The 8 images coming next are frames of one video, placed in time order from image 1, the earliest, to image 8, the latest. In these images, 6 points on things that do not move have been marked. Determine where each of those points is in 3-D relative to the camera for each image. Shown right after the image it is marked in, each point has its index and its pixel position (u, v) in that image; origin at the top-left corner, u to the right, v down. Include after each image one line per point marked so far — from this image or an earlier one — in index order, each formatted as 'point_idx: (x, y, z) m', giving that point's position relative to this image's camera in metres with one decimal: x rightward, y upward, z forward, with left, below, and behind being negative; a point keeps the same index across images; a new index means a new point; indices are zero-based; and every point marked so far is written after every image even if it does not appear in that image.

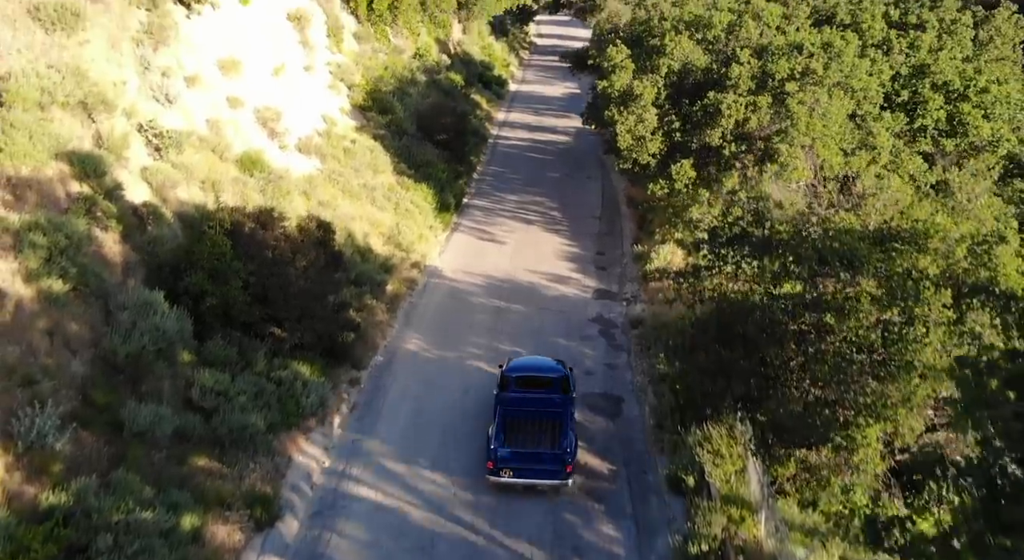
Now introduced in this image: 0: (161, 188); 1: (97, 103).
0: (-7.6, +2.0, +18.5) m
1: (-8.7, +3.6, +17.9) m
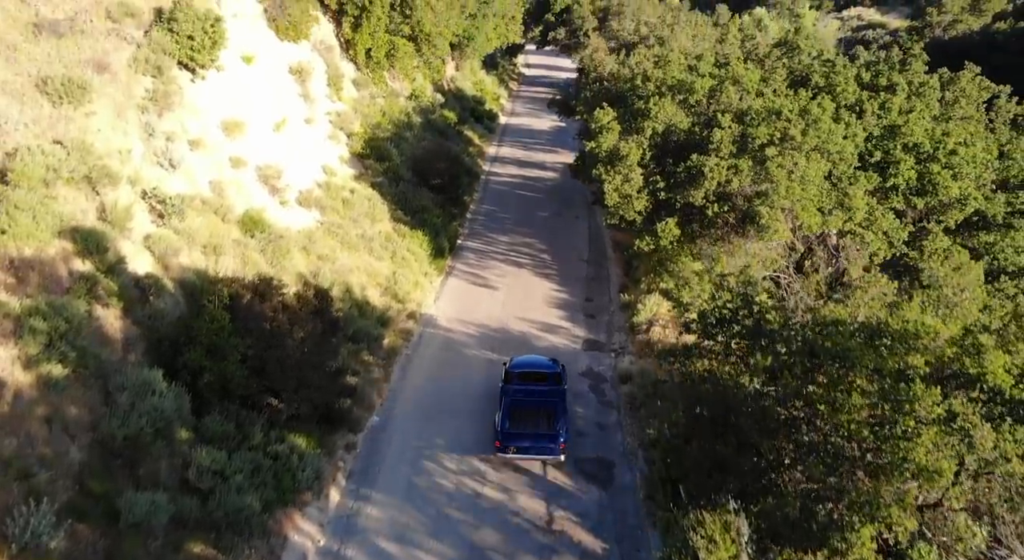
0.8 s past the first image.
0: (-7.7, +0.5, +18.7) m
1: (-8.7, +2.2, +18.2) m
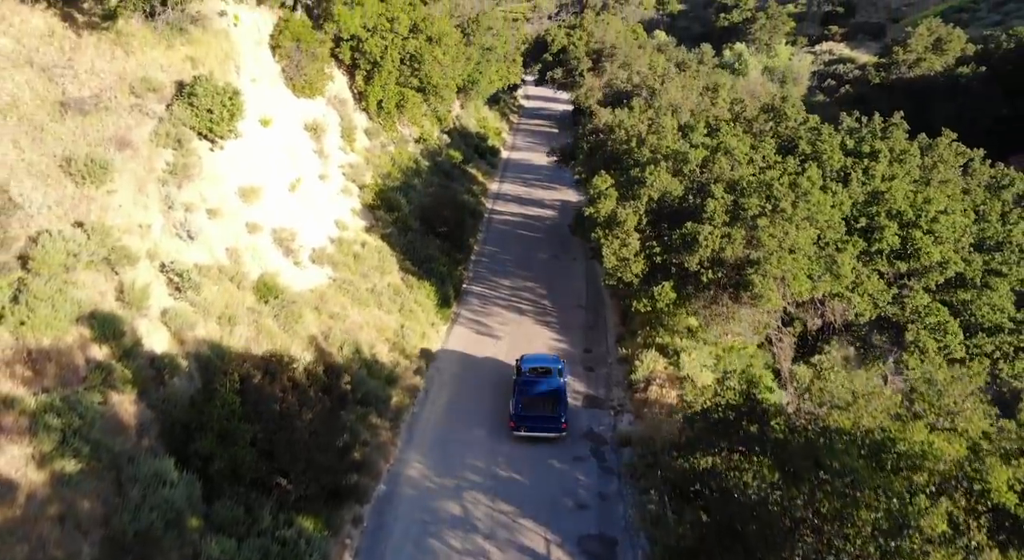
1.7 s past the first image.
0: (-7.5, -1.2, +19.1) m
1: (-8.6, +0.5, +18.6) m
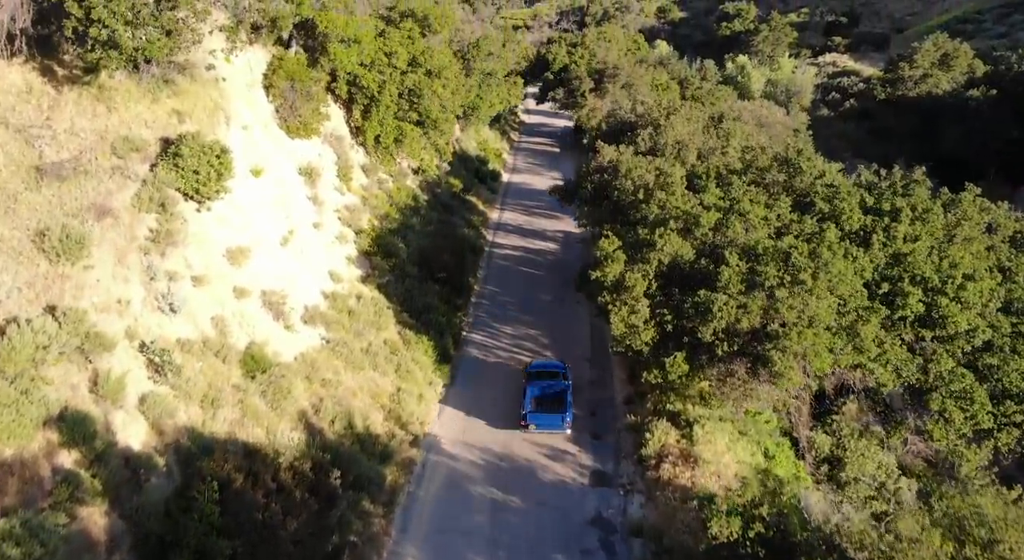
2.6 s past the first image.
0: (-7.4, -3.0, +17.9) m
1: (-8.5, -1.3, +17.4) m
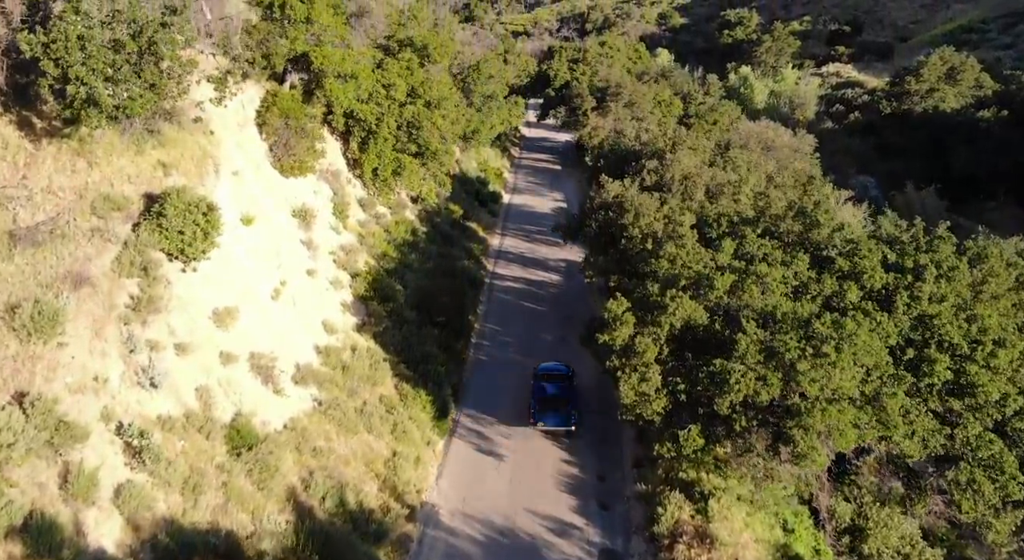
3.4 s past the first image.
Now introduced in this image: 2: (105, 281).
0: (-7.3, -4.6, +16.6) m
1: (-8.4, -2.9, +16.2) m
2: (-9.3, 0.0, +19.6) m
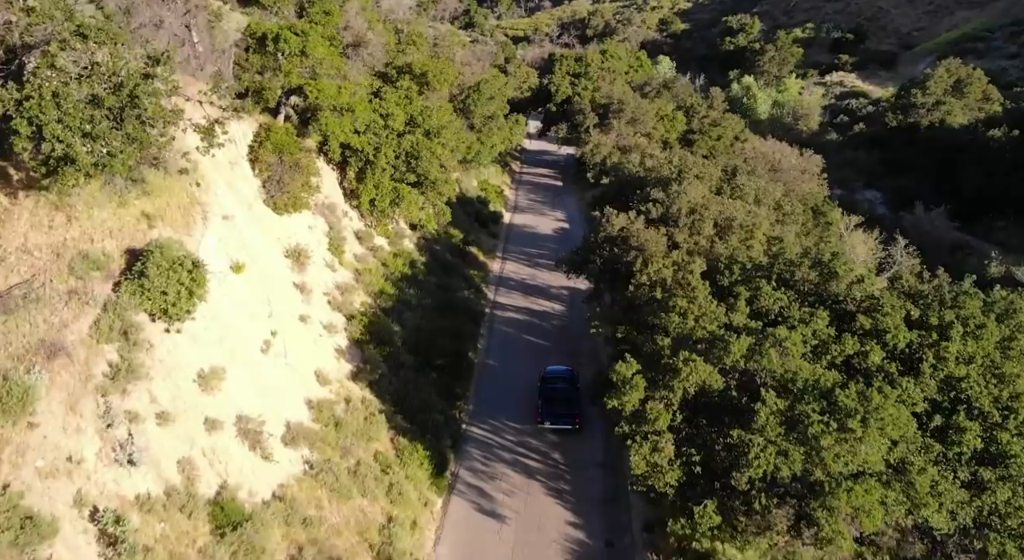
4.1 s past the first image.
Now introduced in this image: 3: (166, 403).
0: (-7.3, -6.1, +15.4) m
1: (-8.4, -4.4, +15.0) m
2: (-9.3, -1.5, +18.4) m
3: (-8.0, -2.8, +19.7) m
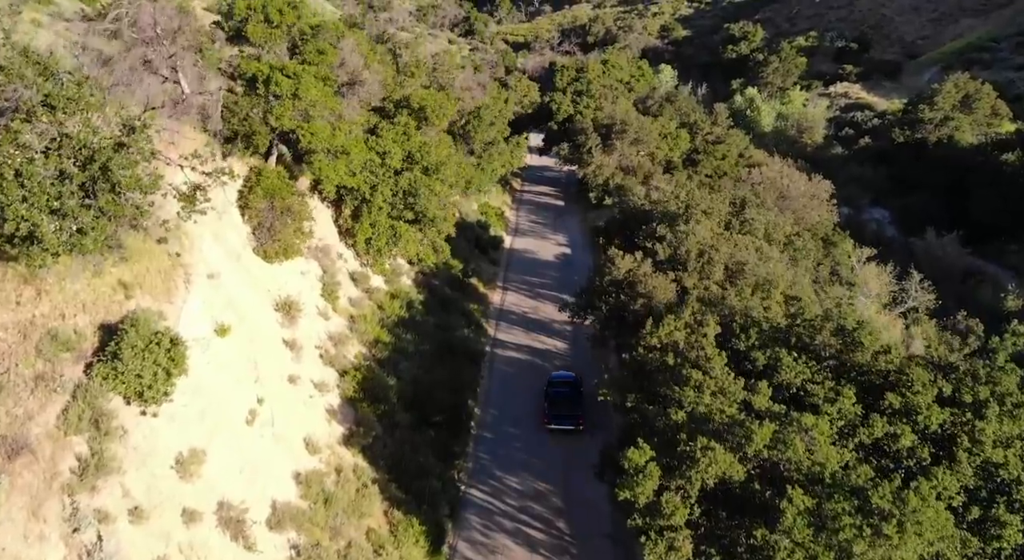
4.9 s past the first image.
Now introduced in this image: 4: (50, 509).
0: (-7.2, -7.8, +13.9) m
1: (-8.3, -6.1, +13.5) m
2: (-9.2, -3.3, +16.9) m
3: (-7.9, -4.6, +18.2) m
4: (-8.9, -4.3, +16.2) m
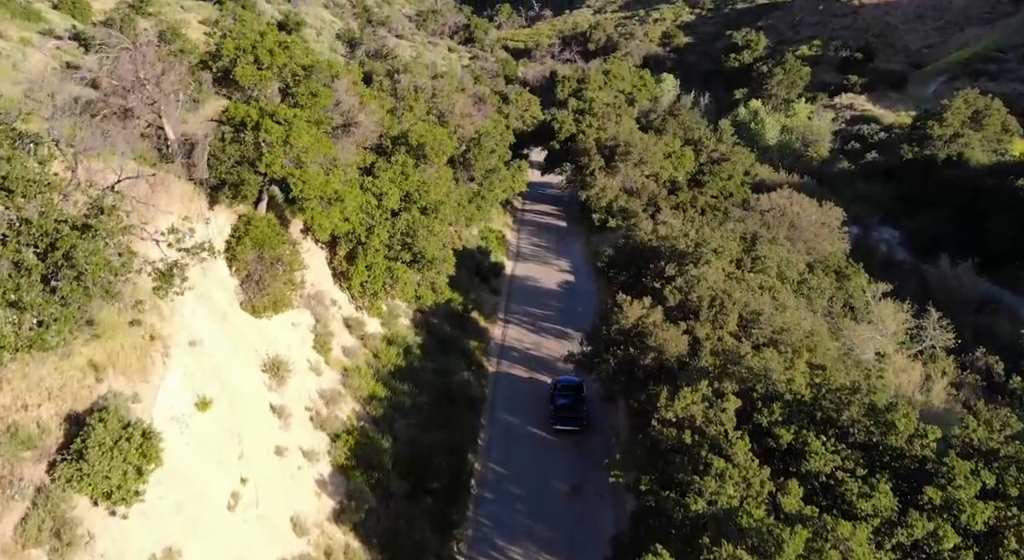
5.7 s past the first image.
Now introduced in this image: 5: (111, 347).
0: (-7.1, -9.6, +12.2) m
1: (-8.2, -7.9, +11.8) m
2: (-9.1, -5.0, +15.2) m
3: (-7.8, -6.4, +16.5) m
4: (-8.7, -6.1, +14.5) m
5: (-9.1, -1.6, +19.2) m
